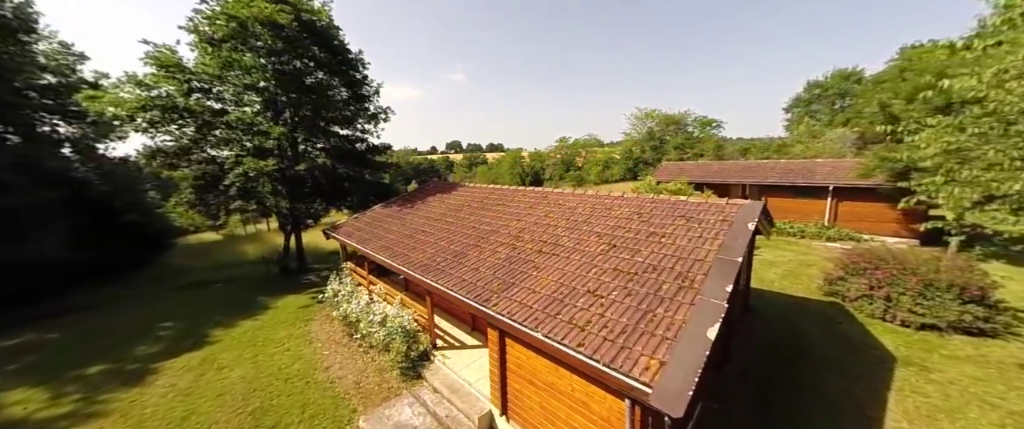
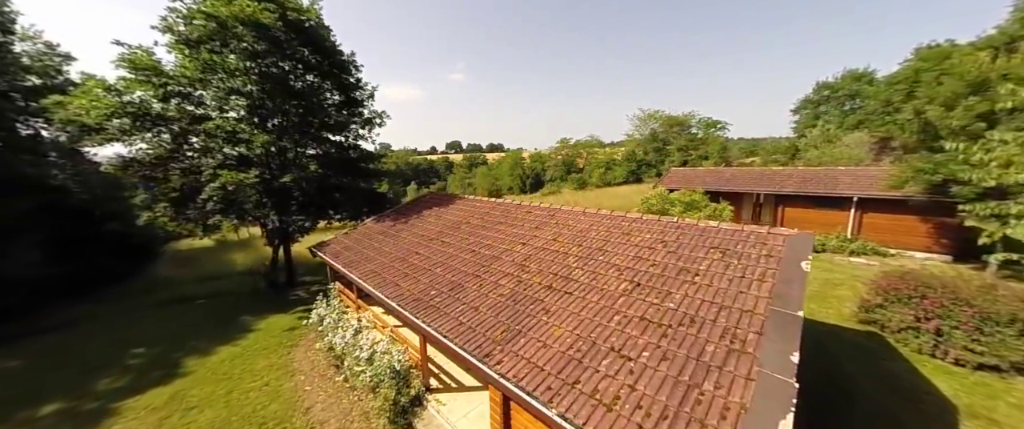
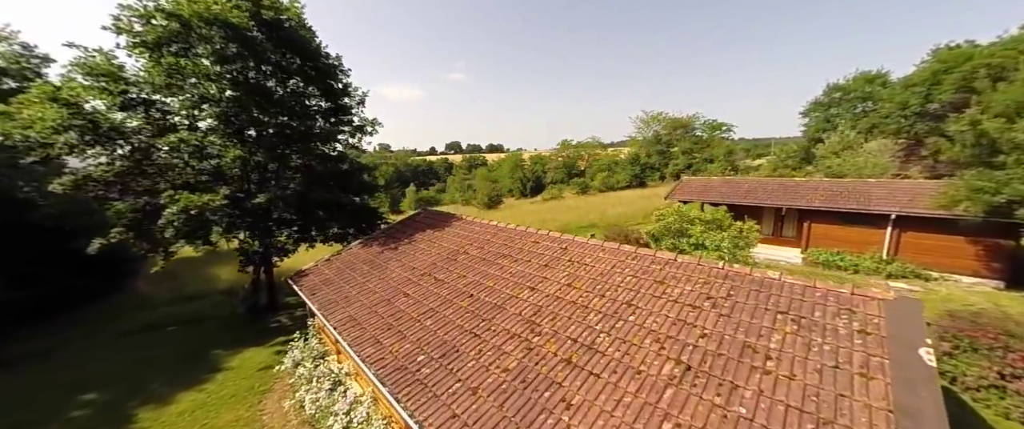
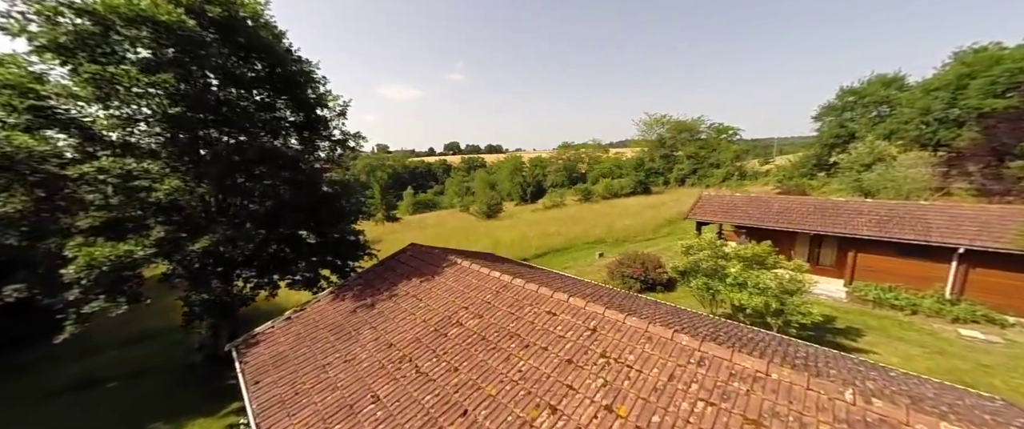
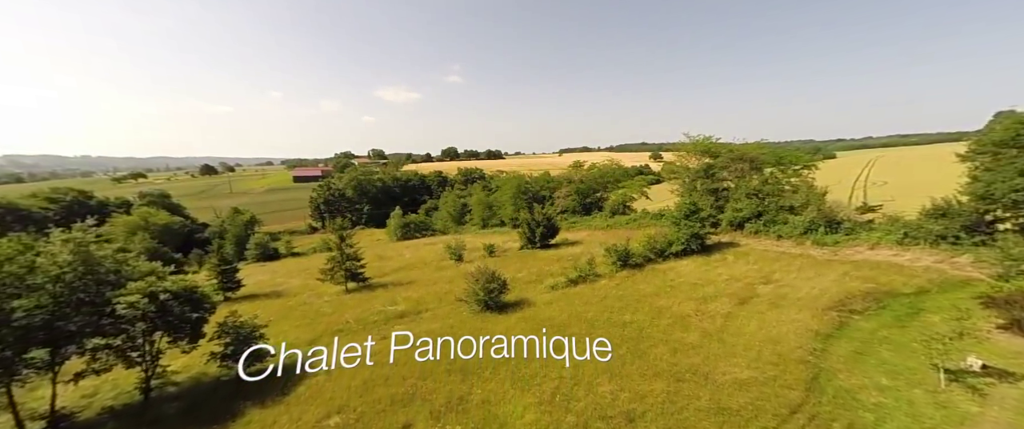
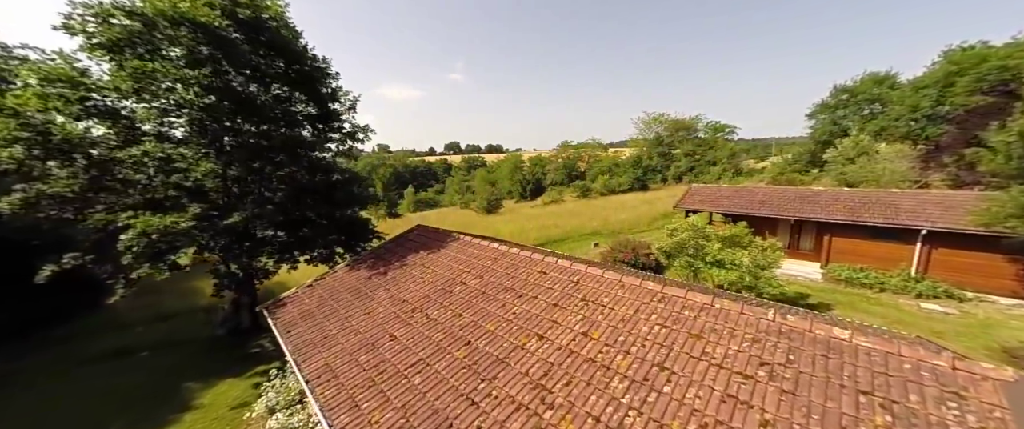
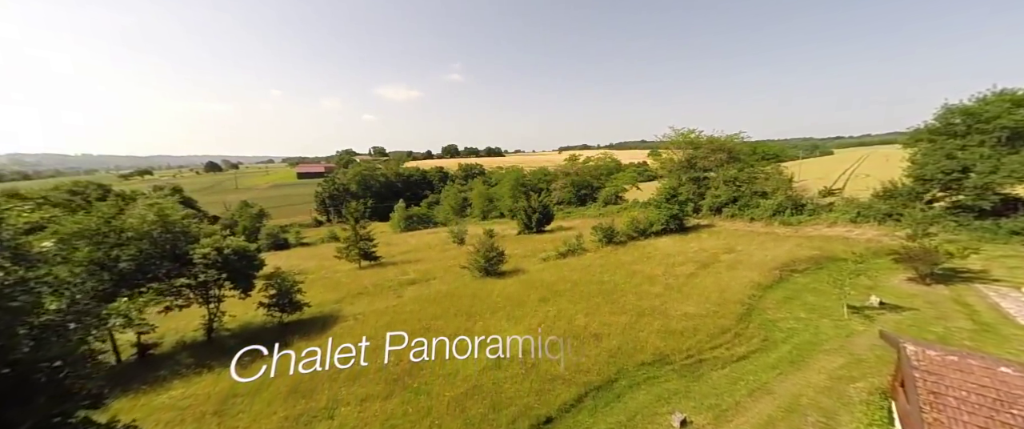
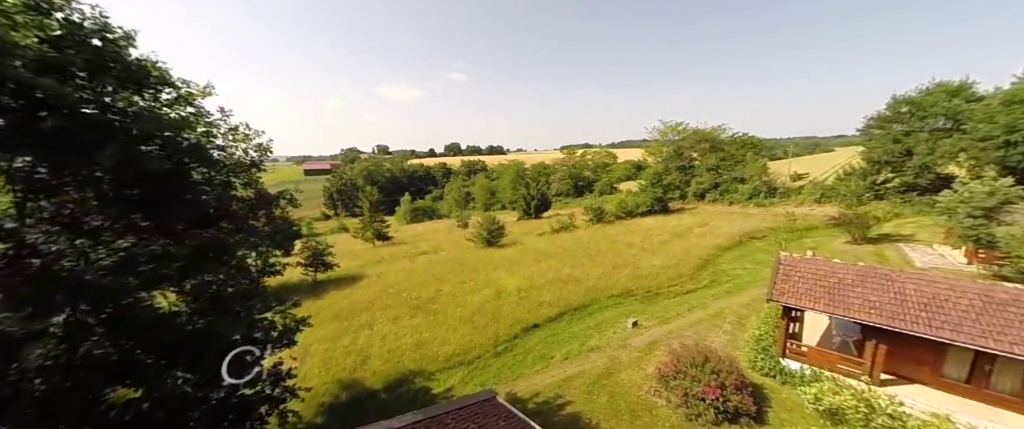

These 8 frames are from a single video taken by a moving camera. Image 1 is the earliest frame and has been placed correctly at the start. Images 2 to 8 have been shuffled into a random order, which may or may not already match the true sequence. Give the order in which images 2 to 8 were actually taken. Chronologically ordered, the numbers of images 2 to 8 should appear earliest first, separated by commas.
2, 3, 6, 4, 8, 7, 5
